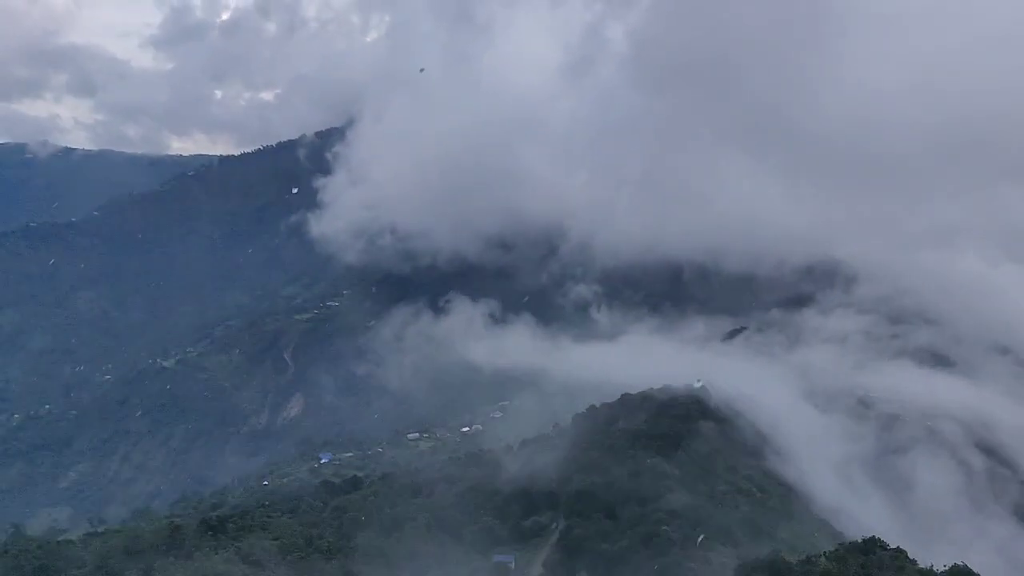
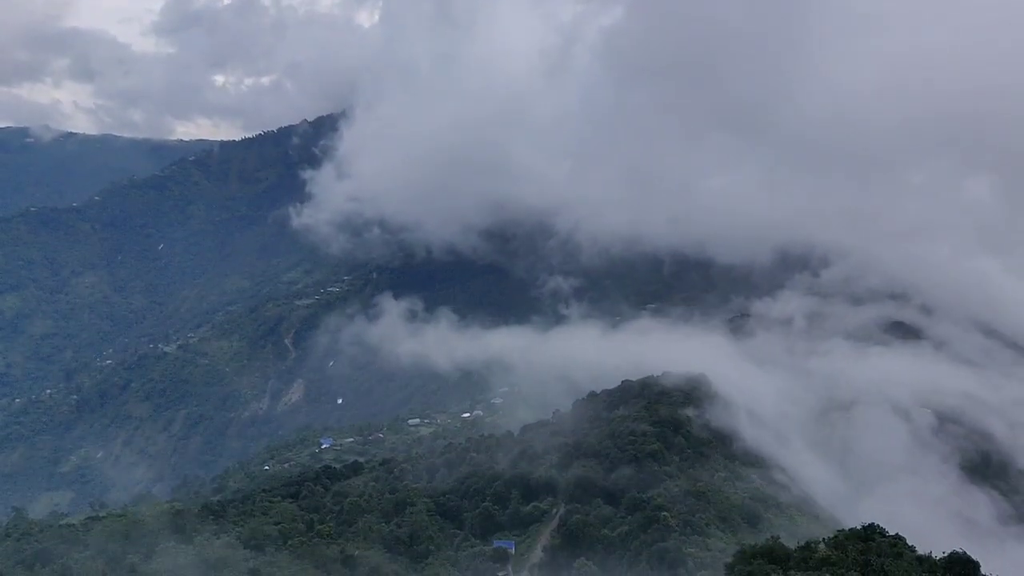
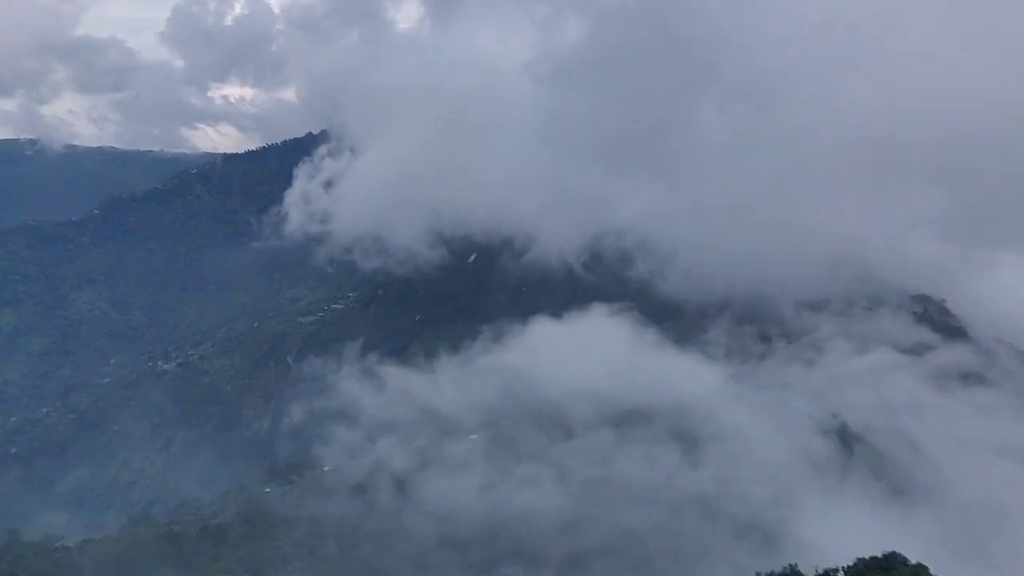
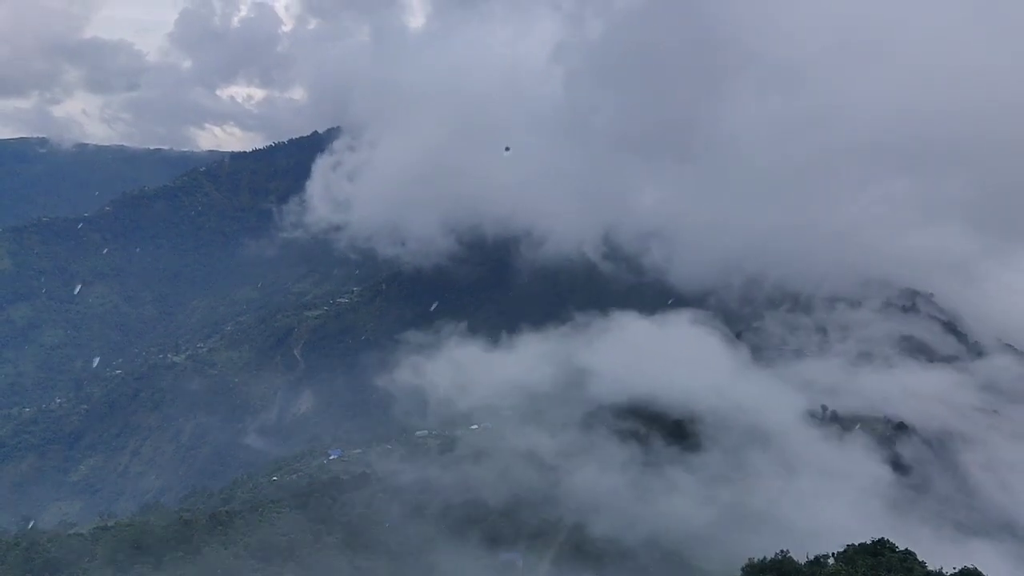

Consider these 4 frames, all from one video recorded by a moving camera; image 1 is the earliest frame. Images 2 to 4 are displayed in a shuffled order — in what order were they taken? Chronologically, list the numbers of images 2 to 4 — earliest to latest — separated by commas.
2, 4, 3
